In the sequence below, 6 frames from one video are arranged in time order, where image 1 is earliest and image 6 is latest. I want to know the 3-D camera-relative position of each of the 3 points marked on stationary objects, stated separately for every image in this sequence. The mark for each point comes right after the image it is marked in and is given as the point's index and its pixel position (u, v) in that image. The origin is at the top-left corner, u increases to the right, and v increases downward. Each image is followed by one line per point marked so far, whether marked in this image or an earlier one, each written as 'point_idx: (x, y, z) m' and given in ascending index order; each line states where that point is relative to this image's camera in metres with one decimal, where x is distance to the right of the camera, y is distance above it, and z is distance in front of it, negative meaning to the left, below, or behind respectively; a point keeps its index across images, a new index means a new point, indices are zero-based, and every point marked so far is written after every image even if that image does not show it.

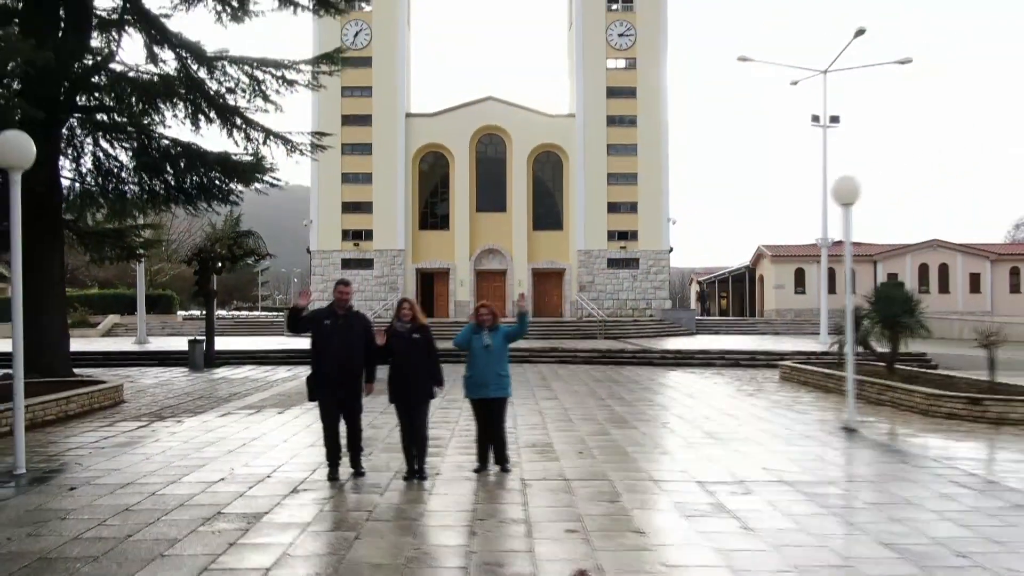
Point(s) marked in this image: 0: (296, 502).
0: (-0.9, -0.9, +3.9) m
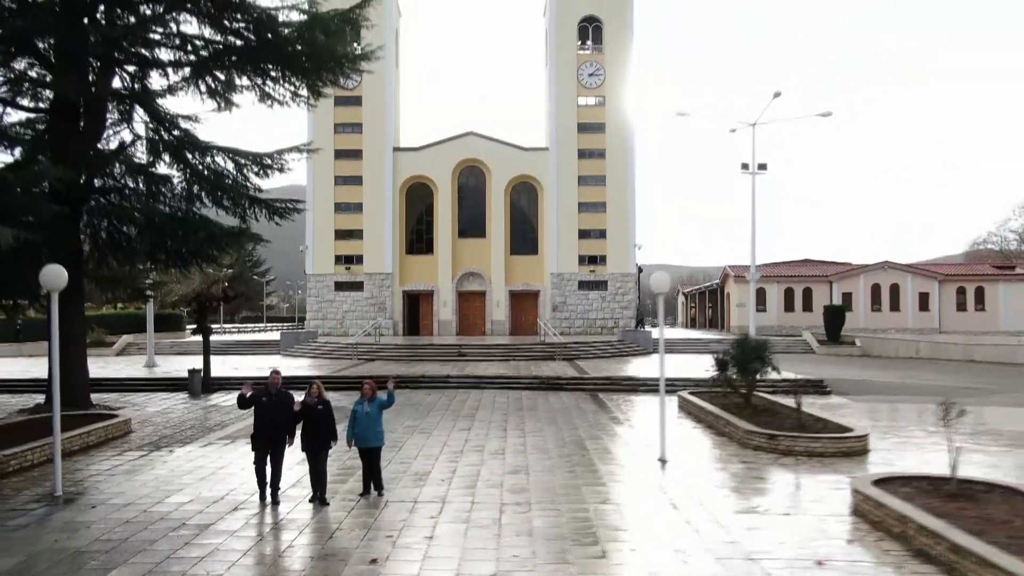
0: (-1.9, -1.5, +6.0) m
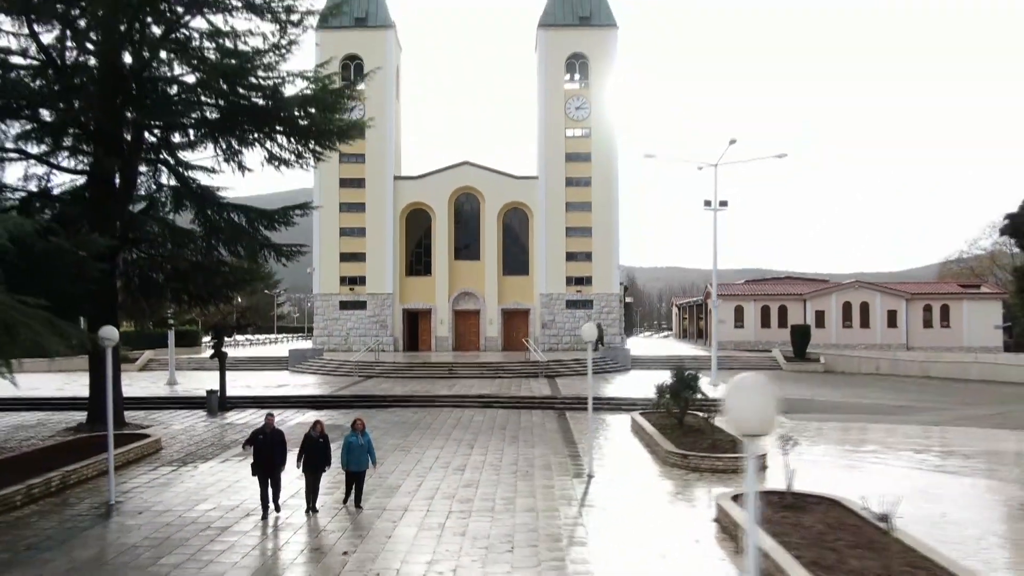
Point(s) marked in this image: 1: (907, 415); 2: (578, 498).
0: (-2.4, -2.1, +8.0) m
1: (+7.3, -2.4, +16.7) m
2: (+0.7, -2.1, +9.3) m
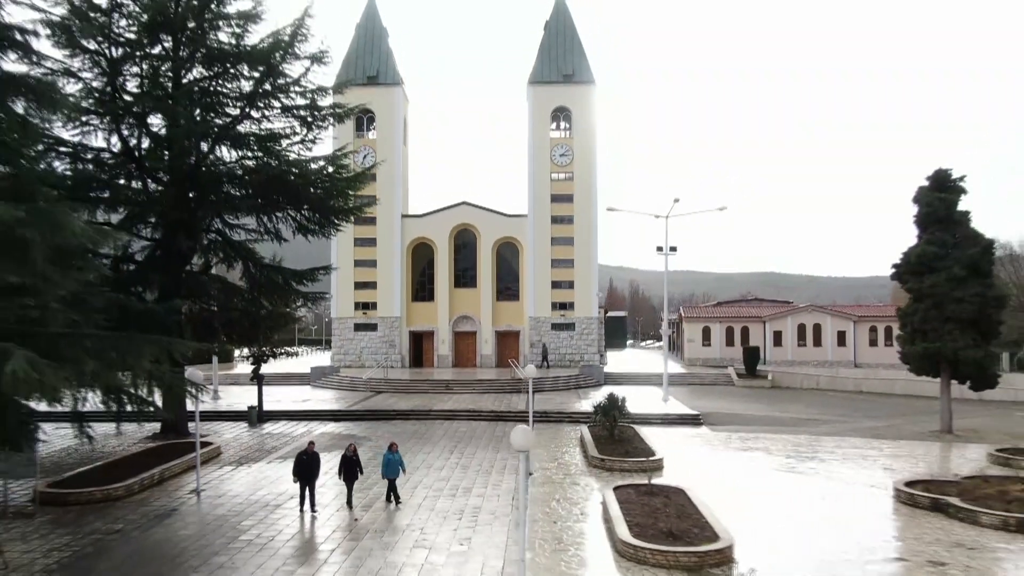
0: (-3.0, -2.9, +12.2) m
1: (+6.8, -3.2, +20.7) m
2: (+0.1, -3.0, +13.4) m
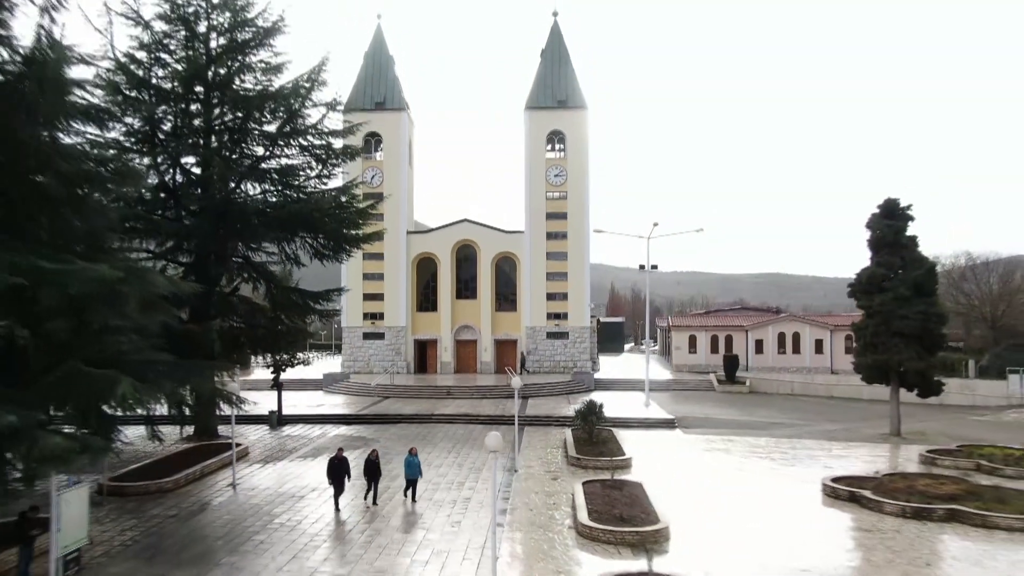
0: (-3.2, -3.3, +14.6) m
1: (+6.7, -3.6, +23.0) m
2: (-0.1, -3.4, +15.7) m
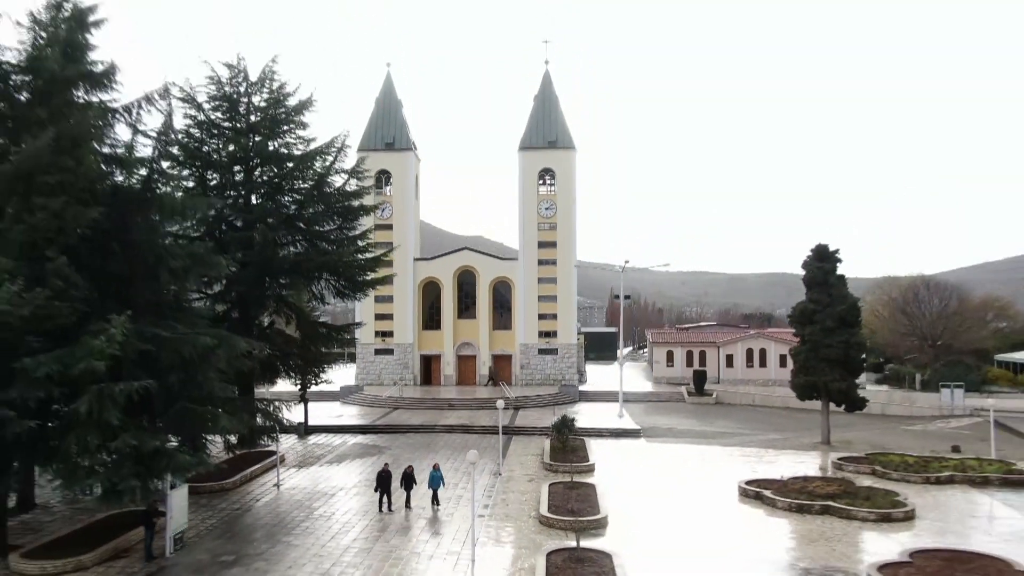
0: (-3.6, -4.2, +18.8) m
1: (+6.4, -4.5, +27.2) m
2: (-0.5, -4.3, +20.0) m
